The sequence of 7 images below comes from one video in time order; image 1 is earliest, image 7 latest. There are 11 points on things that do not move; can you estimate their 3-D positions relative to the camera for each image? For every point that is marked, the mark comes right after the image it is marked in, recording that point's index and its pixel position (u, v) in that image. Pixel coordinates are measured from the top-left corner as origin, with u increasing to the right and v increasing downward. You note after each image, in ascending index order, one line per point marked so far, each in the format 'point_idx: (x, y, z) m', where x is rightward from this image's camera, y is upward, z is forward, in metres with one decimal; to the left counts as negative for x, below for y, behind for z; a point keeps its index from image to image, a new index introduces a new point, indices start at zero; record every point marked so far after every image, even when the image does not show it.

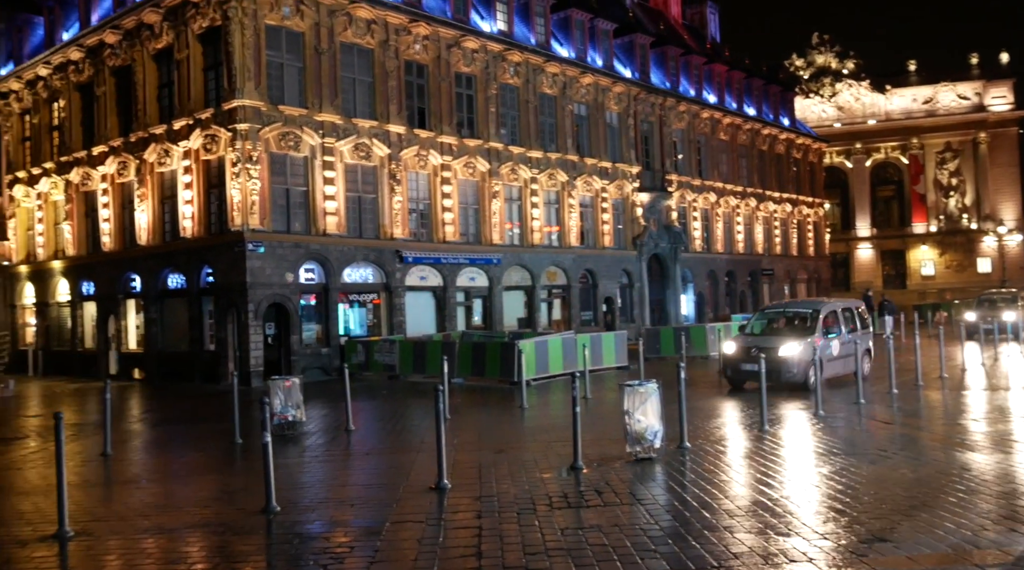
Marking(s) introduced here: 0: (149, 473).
0: (-5.5, -2.7, +15.2) m
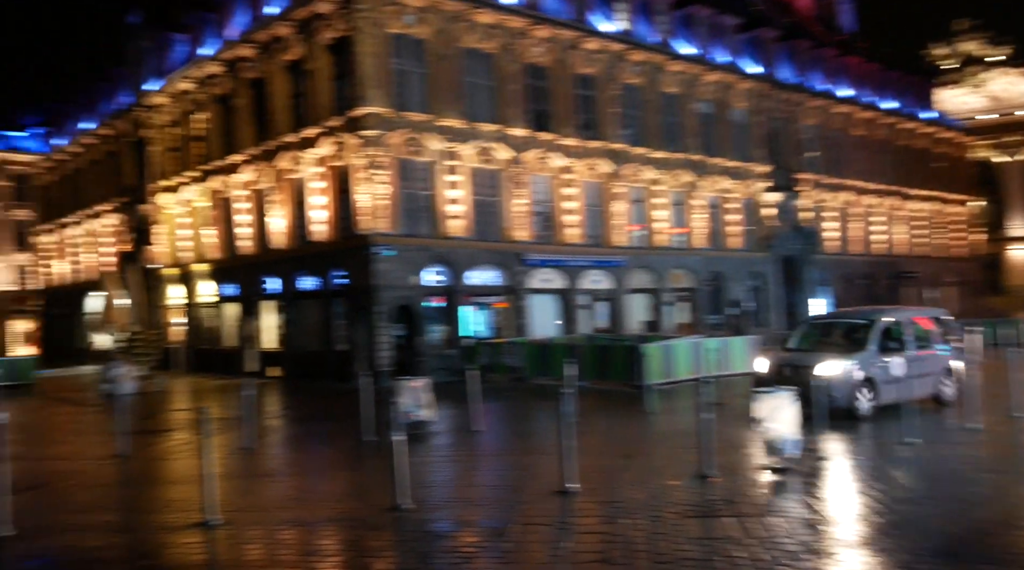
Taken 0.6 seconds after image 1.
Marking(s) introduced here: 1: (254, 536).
0: (-3.5, -2.8, +15.7) m
1: (-2.9, -2.7, +11.1) m
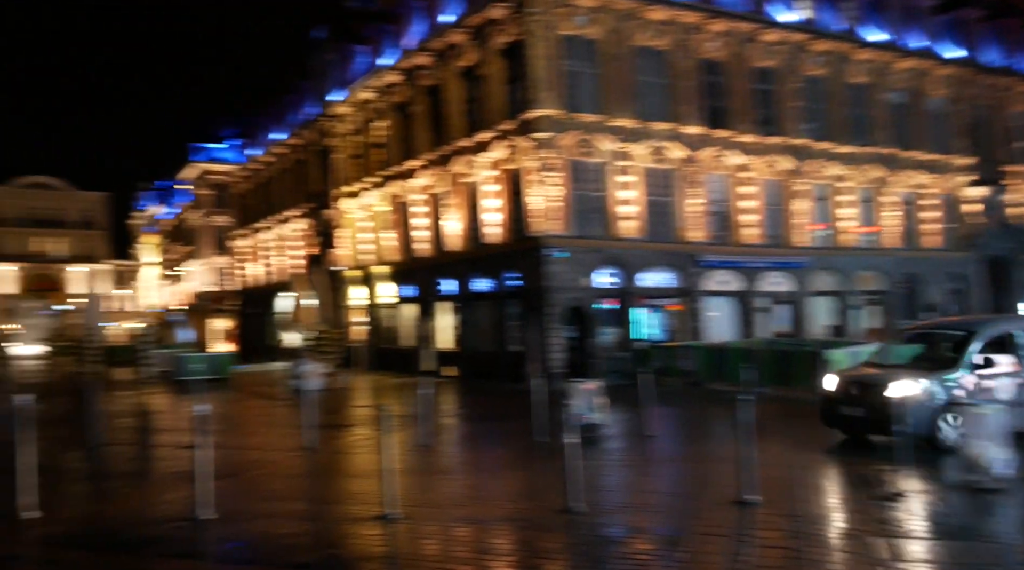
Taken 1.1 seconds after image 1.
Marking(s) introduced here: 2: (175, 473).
0: (-0.8, -2.9, +15.8) m
1: (-0.9, -2.8, +11.3) m
2: (-6.0, -3.3, +17.7) m
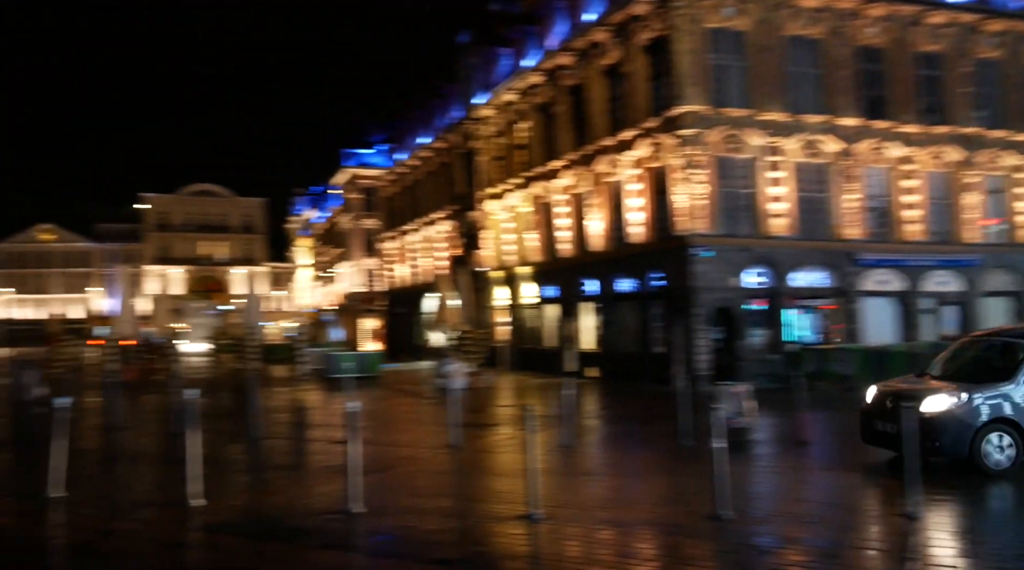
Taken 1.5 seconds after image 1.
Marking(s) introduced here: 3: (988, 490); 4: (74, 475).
0: (+1.4, -2.9, +15.6) m
1: (+0.7, -2.8, +11.1) m
2: (-3.4, -3.3, +18.2) m
3: (+5.6, -2.4, +11.9) m
4: (-8.4, -3.6, +19.1) m
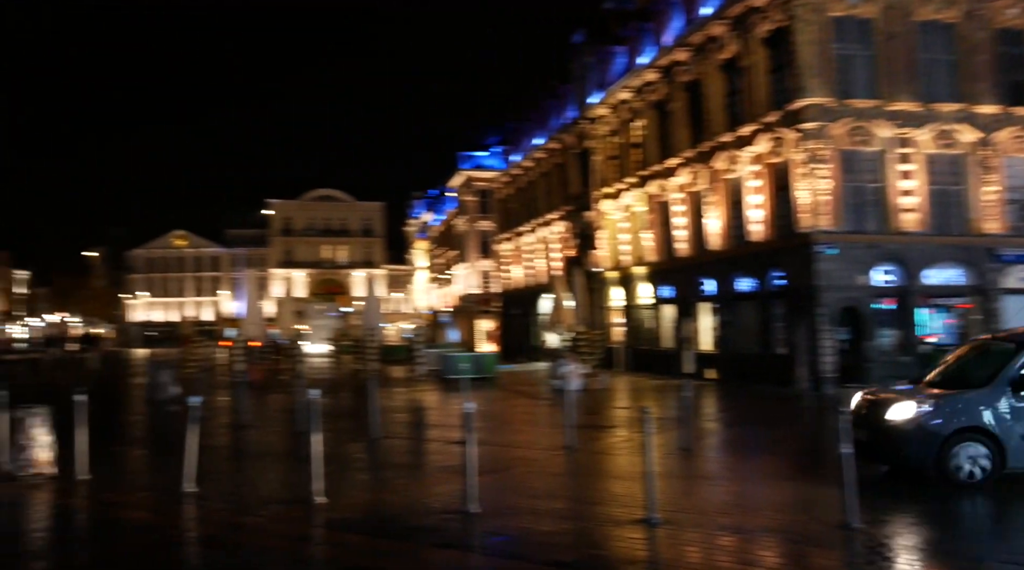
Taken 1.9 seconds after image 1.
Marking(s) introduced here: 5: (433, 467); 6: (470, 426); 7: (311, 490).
0: (+3.2, -2.8, +15.2) m
1: (+2.0, -2.8, +10.8) m
2: (-1.2, -3.4, +18.3) m
3: (+6.9, -2.4, +11.0) m
4: (-6.1, -3.7, +19.8) m
5: (-1.5, -3.4, +18.6) m
6: (-0.6, -1.9, +13.8) m
7: (-3.2, -3.3, +15.8) m
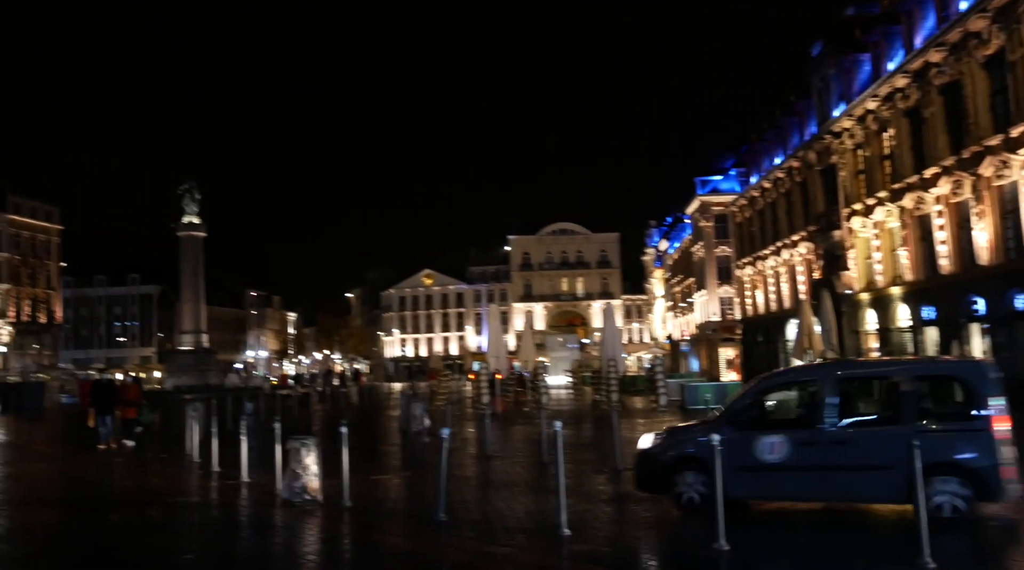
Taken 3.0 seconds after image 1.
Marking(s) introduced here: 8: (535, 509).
0: (+6.8, -3.1, +13.5) m
1: (+4.5, -2.9, +9.5) m
2: (+3.2, -3.9, +17.6) m
3: (+9.4, -2.4, +8.6) m
4: (-1.2, -4.4, +20.1) m
5: (+3.0, -3.9, +17.9) m
6: (+2.7, -2.3, +13.1) m
7: (+0.7, -3.8, +15.7) m
8: (+0.4, -4.2, +18.5) m
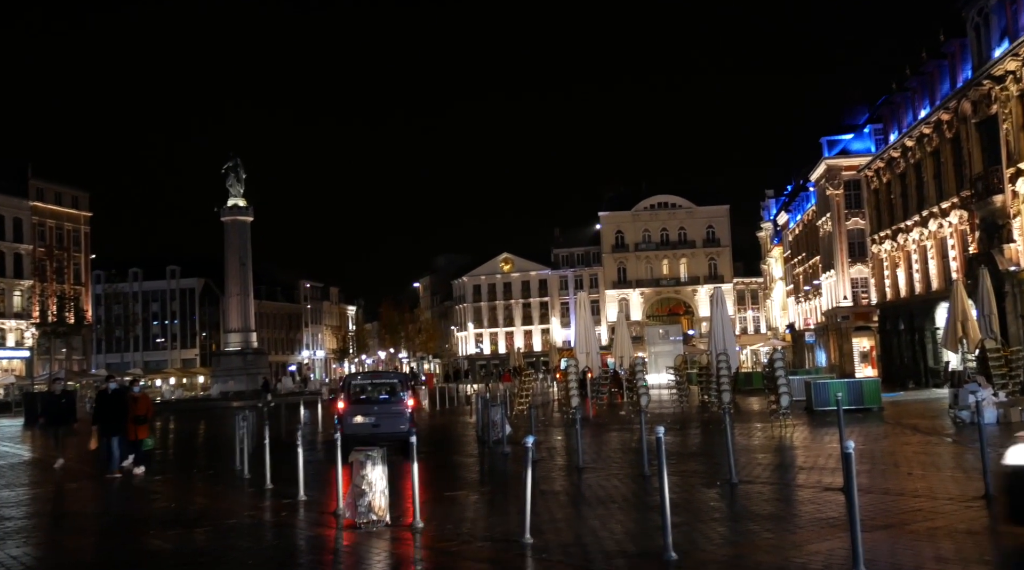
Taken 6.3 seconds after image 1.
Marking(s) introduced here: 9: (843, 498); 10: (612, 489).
0: (+8.1, -2.7, +8.8) m
1: (+5.6, -2.7, +5.0) m
2: (+4.8, -3.5, +13.2) m
3: (+10.4, -2.1, +3.7) m
4: (+0.6, -4.1, +16.0) m
5: (+4.7, -3.6, +13.5) m
6: (+4.0, -2.0, +8.6) m
7: (+2.2, -3.5, +11.4) m
8: (+2.1, -3.9, +14.2) m
9: (+6.8, -3.8, +19.7) m
10: (+2.0, -4.0, +18.8) m
